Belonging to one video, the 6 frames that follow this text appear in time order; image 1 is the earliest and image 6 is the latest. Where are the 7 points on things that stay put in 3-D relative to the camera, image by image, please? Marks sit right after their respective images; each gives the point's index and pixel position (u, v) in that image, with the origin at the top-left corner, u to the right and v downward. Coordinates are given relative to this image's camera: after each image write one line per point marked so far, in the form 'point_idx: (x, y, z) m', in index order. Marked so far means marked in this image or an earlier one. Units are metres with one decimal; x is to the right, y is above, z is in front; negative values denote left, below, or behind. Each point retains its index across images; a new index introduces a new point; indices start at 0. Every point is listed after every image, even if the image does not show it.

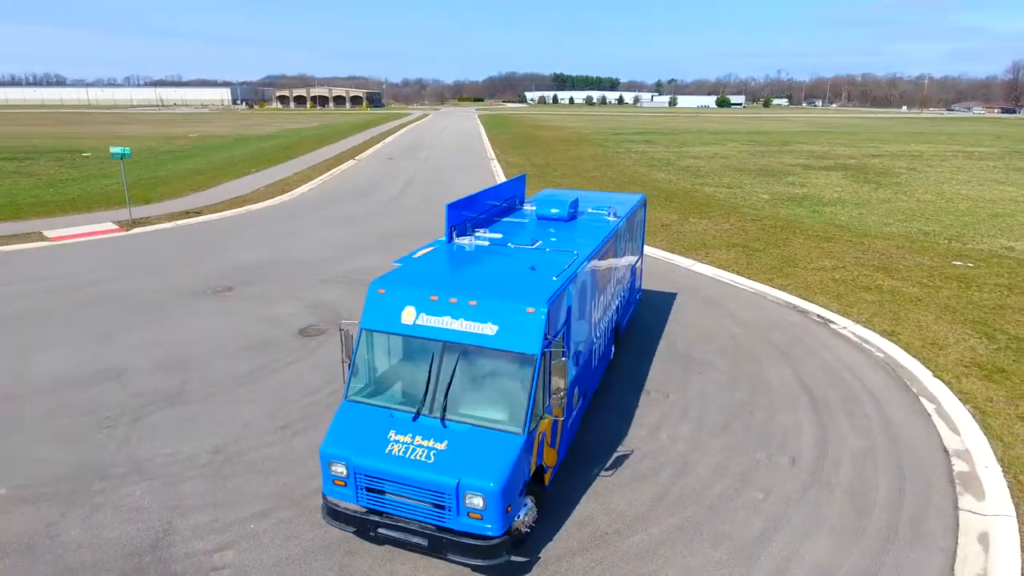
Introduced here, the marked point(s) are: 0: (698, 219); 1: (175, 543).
0: (+5.7, +2.1, +19.6) m
1: (-3.3, -2.5, +6.2) m
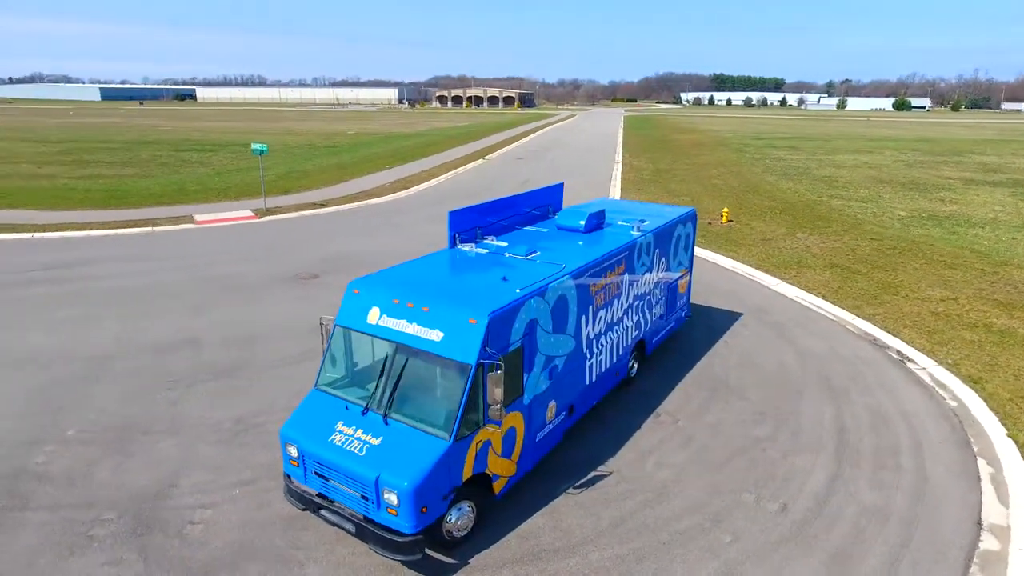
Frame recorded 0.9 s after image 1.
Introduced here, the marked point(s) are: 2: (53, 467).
0: (+8.3, +1.5, +18.0) m
1: (-3.8, -2.3, +7.1) m
2: (-5.4, -2.1, +7.6) m
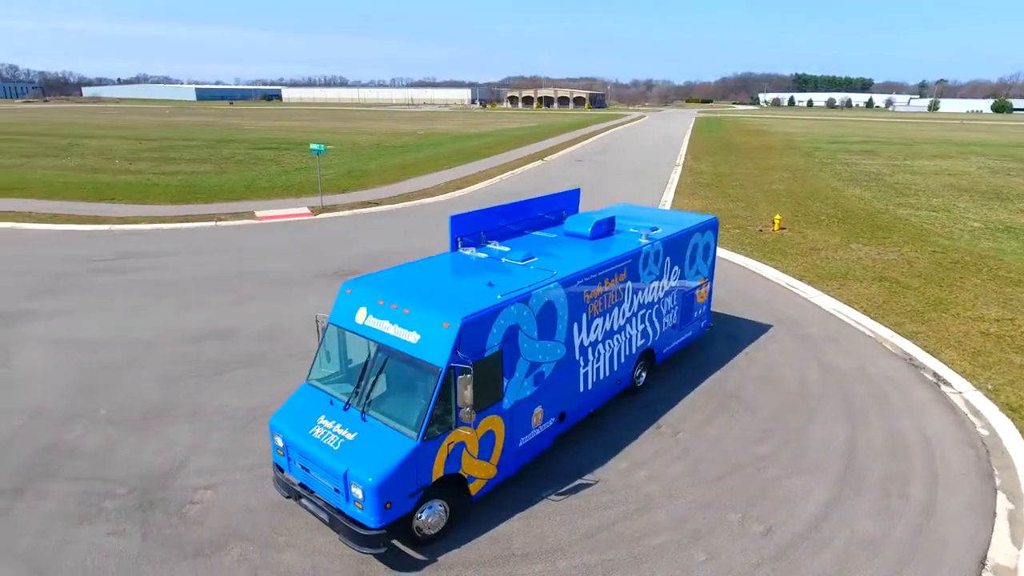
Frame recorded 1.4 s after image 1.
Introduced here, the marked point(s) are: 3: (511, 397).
0: (+9.4, +1.1, +17.1) m
1: (-4.0, -2.2, +7.6) m
2: (-5.6, -2.0, +8.3) m
3: (0.0, -1.2, +6.9) m
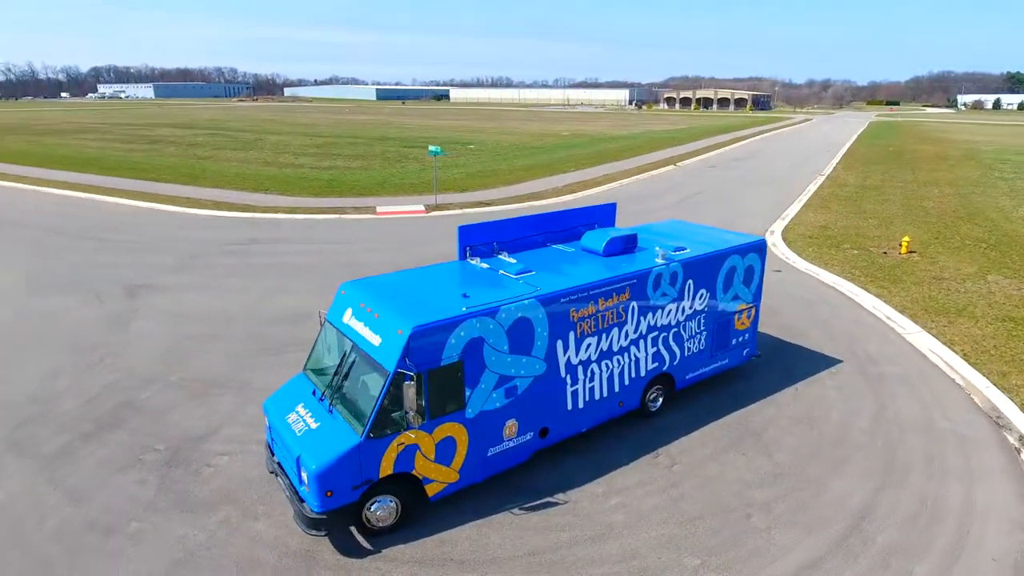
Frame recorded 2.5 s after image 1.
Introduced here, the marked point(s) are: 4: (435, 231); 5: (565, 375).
0: (+11.3, +0.2, +14.7) m
1: (-4.1, -2.1, +8.7) m
2: (-5.5, -1.7, +9.7) m
3: (-0.4, -1.3, +7.0) m
4: (-2.4, +1.8, +20.0) m
5: (+0.6, -1.0, +7.7) m
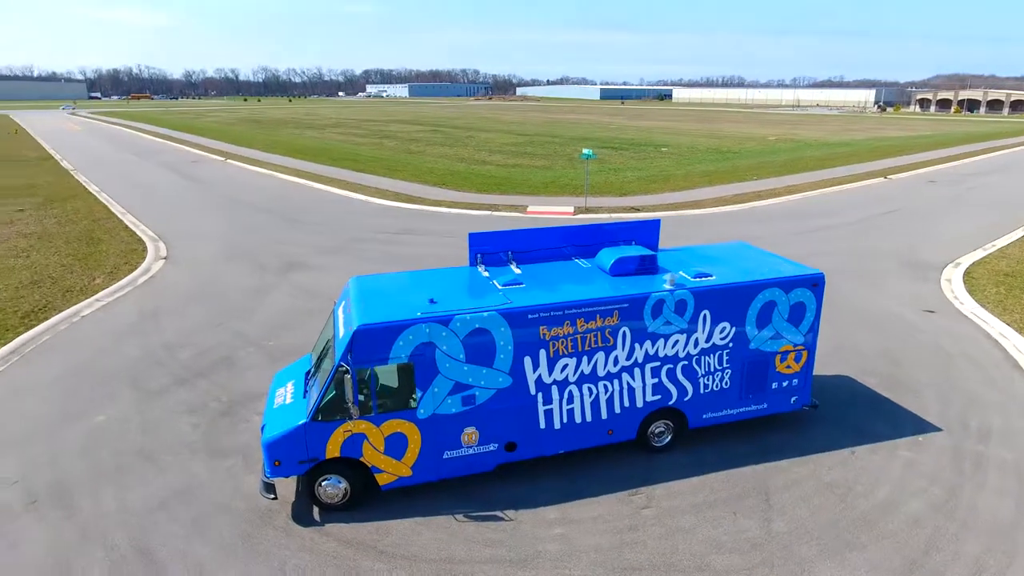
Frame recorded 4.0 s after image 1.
0: (+12.7, -1.2, +10.6) m
1: (-4.0, -1.8, +10.1) m
2: (-4.9, -1.3, +11.5) m
3: (-1.0, -1.4, +7.2) m
4: (+1.8, +1.7, +20.1) m
5: (+0.3, -1.2, +7.6) m
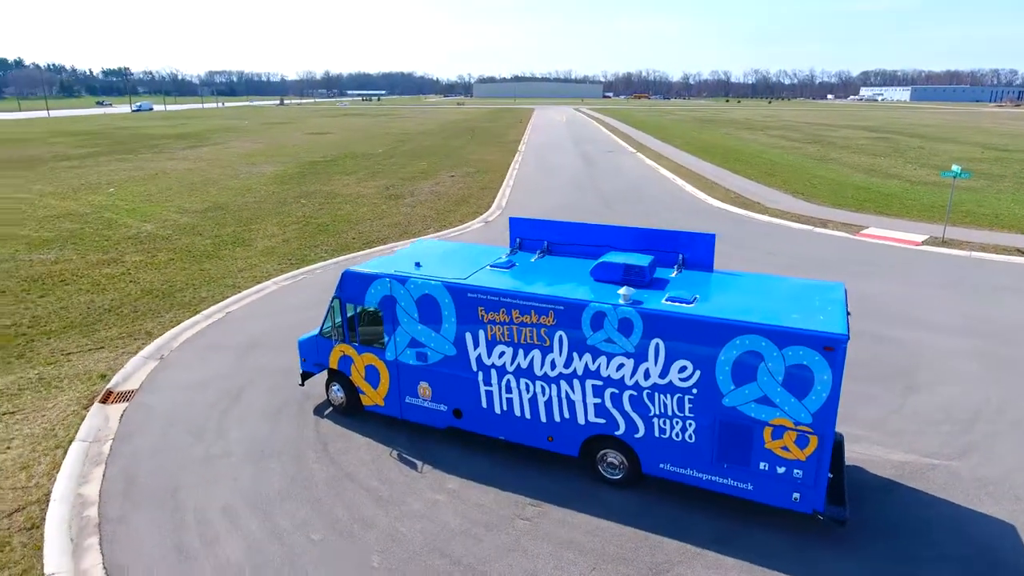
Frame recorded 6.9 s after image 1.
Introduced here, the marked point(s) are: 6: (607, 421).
0: (+10.8, -3.7, +2.4) m
1: (-2.1, -0.9, +12.5) m
2: (-1.9, -0.3, +14.2) m
3: (-1.6, -0.9, +8.4) m
4: (+9.2, +0.6, +16.4) m
5: (-0.4, -1.0, +7.8) m
6: (+1.1, -1.5, +7.2) m
